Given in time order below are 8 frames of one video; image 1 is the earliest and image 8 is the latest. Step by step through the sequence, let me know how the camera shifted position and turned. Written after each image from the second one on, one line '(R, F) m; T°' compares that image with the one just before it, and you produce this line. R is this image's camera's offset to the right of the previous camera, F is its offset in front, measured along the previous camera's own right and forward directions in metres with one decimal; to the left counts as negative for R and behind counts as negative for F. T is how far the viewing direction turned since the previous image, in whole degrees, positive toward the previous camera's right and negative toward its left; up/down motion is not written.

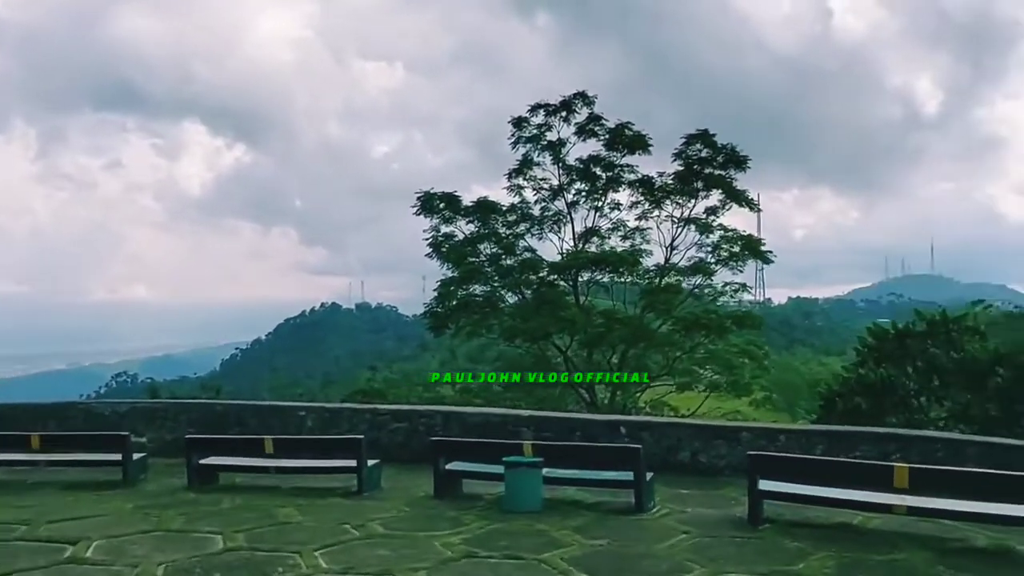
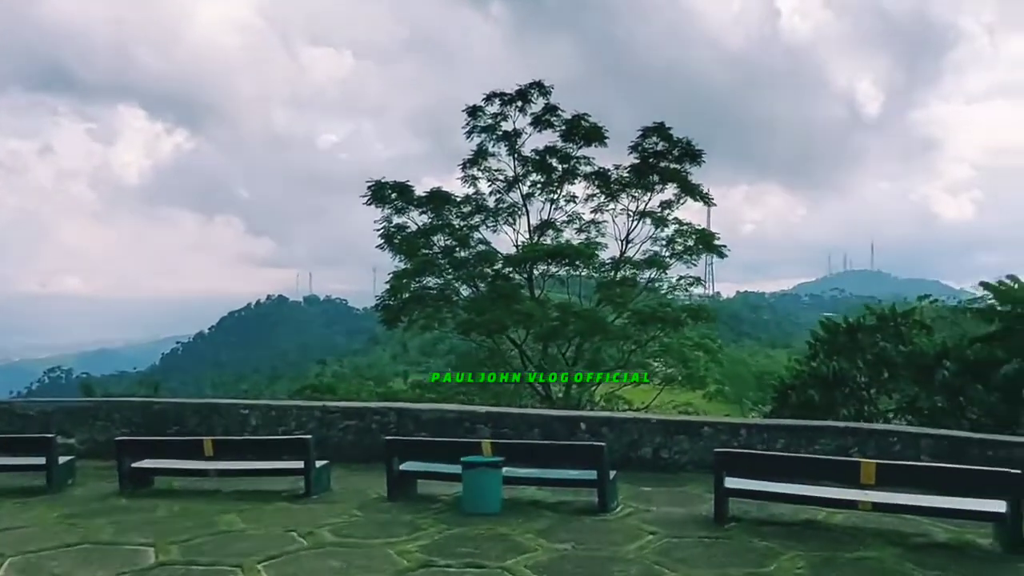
(0.0, +0.2) m; +3°
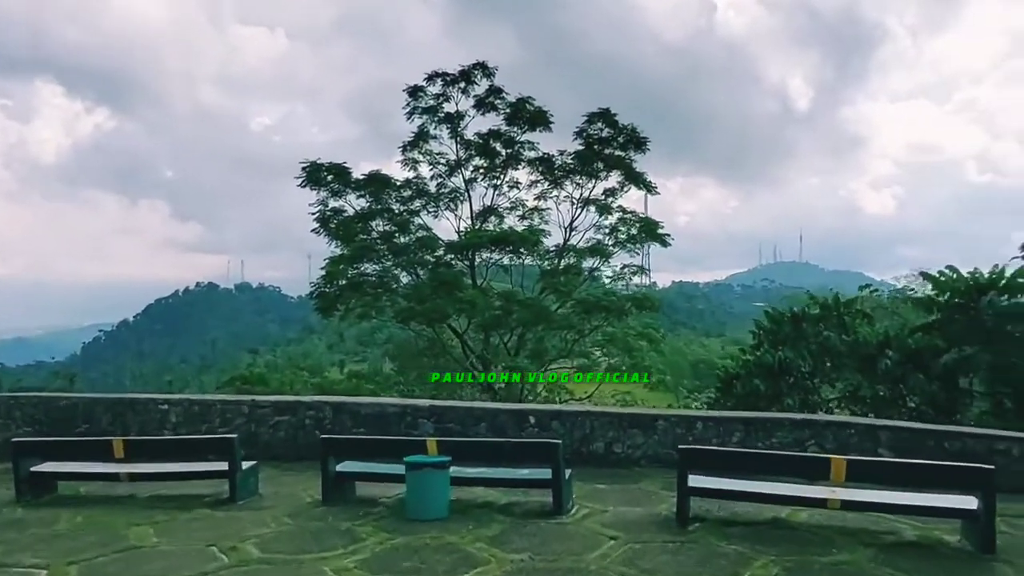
(0.0, +0.3) m; +4°
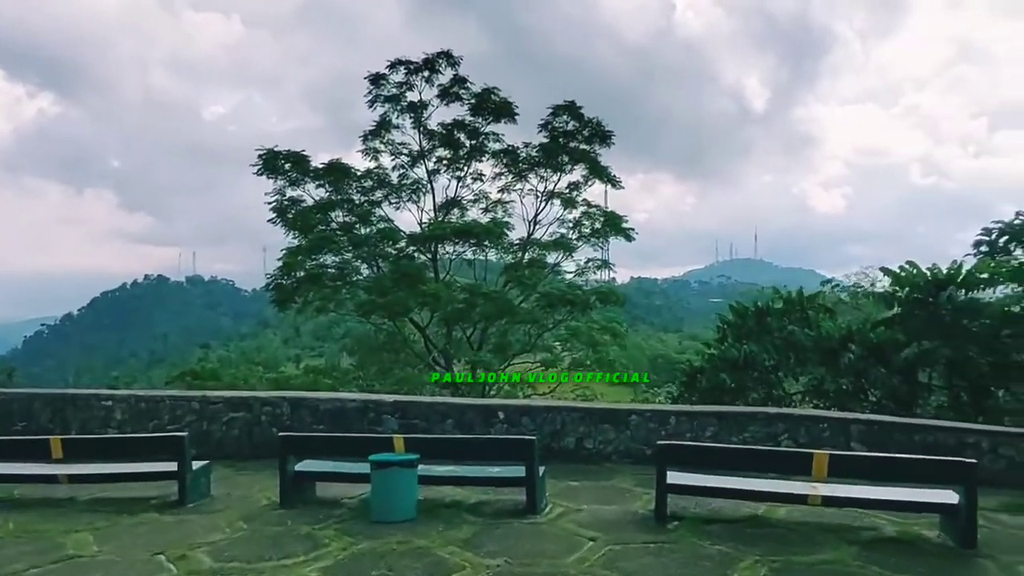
(-0.1, +0.1) m; +3°
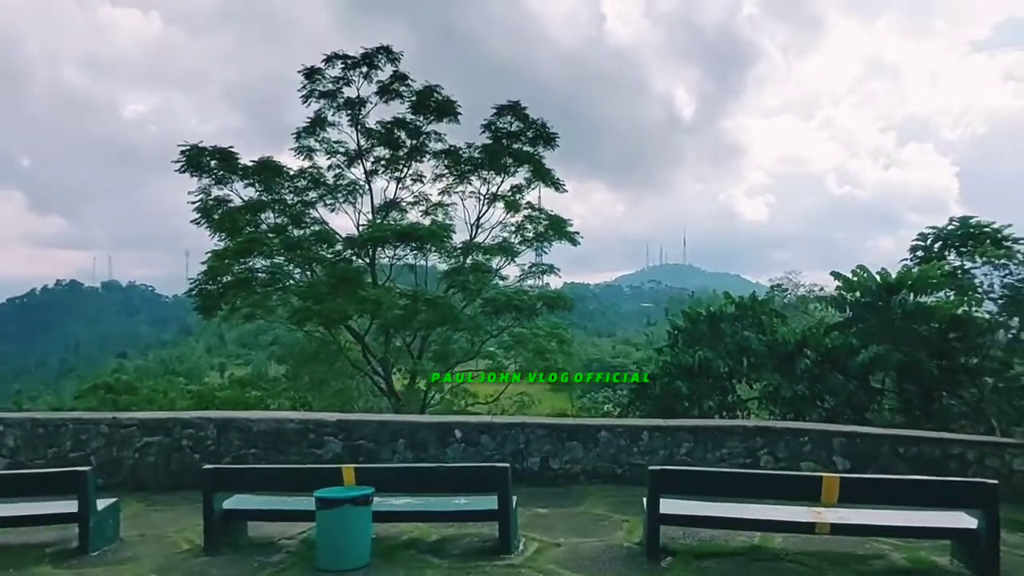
(-0.1, +0.4) m; +5°
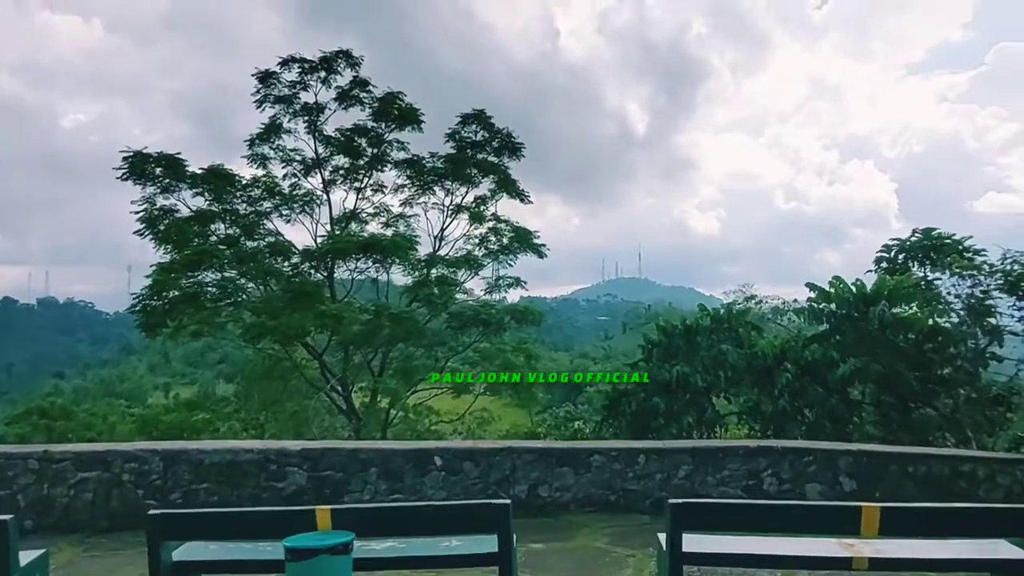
(-0.1, +0.3) m; +3°
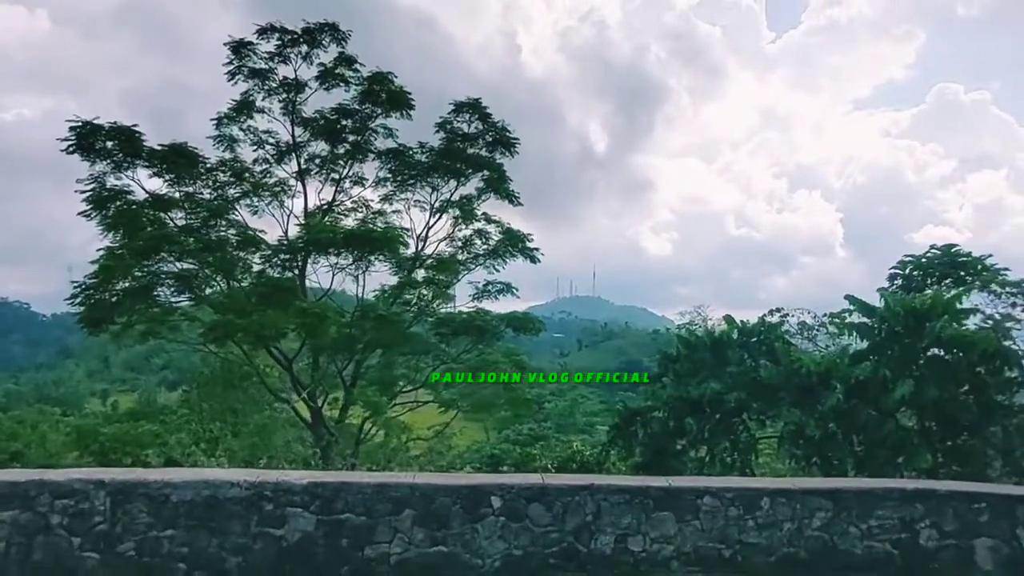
(-0.4, +0.9) m; +3°
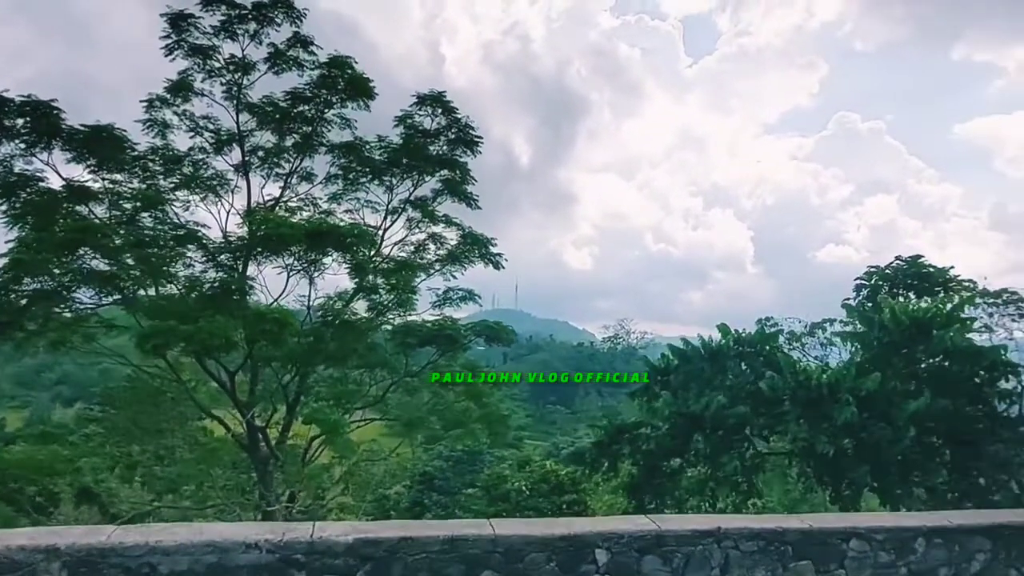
(-0.5, +0.6) m; +6°
